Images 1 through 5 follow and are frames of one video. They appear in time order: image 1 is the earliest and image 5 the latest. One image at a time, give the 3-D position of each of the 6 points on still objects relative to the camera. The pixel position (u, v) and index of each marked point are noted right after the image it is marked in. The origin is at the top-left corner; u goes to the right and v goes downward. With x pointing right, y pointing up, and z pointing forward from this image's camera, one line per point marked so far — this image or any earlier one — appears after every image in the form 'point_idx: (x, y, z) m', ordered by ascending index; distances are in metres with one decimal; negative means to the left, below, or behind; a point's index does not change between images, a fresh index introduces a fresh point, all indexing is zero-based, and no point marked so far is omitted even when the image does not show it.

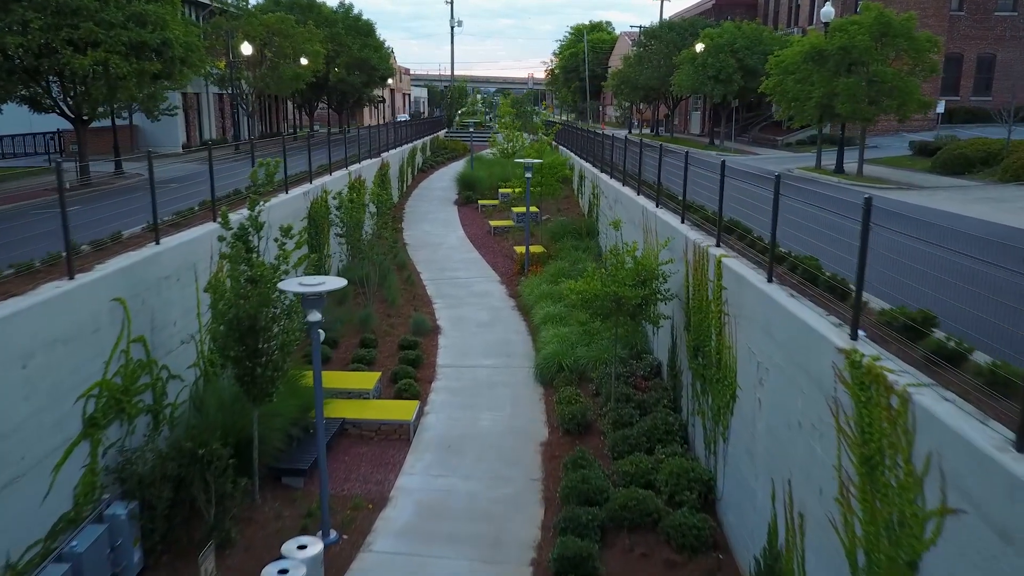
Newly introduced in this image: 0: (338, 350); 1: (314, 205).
0: (-2.4, -0.9, +10.5) m
1: (-3.1, +1.3, +11.9) m
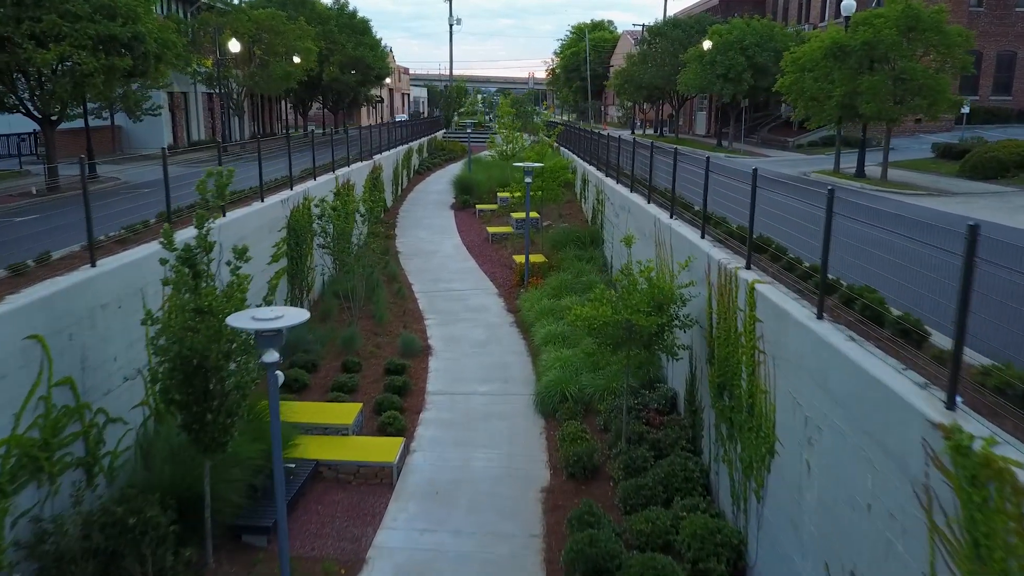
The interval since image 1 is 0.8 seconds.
0: (-2.4, -1.1, +9.5) m
1: (-3.1, +1.1, +10.9) m
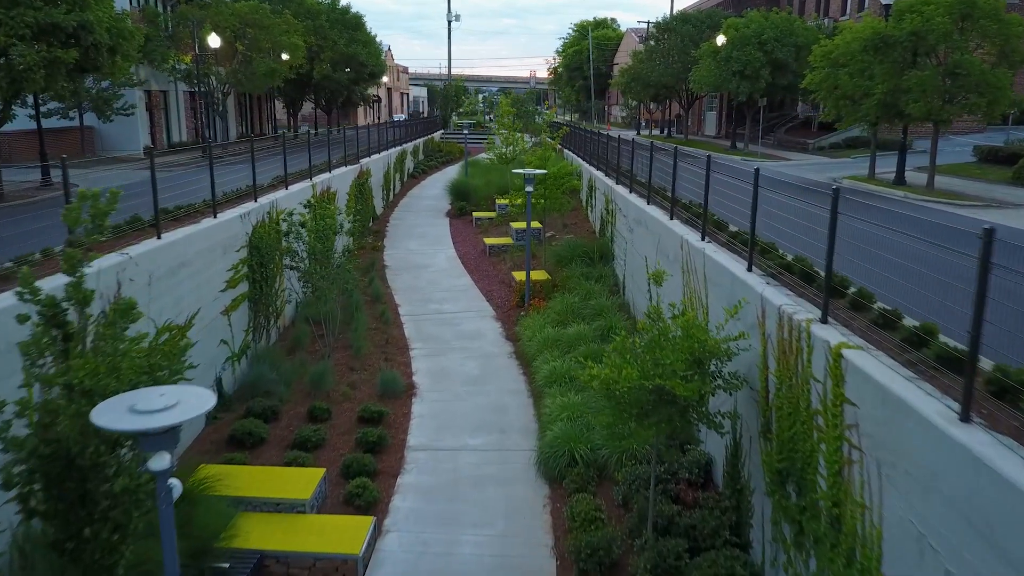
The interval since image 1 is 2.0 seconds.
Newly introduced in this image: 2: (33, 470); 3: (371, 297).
0: (-2.5, -1.4, +8.0) m
1: (-3.2, +0.7, +9.4) m
2: (-2.4, -0.9, +3.8) m
3: (-2.3, -0.1, +12.2) m
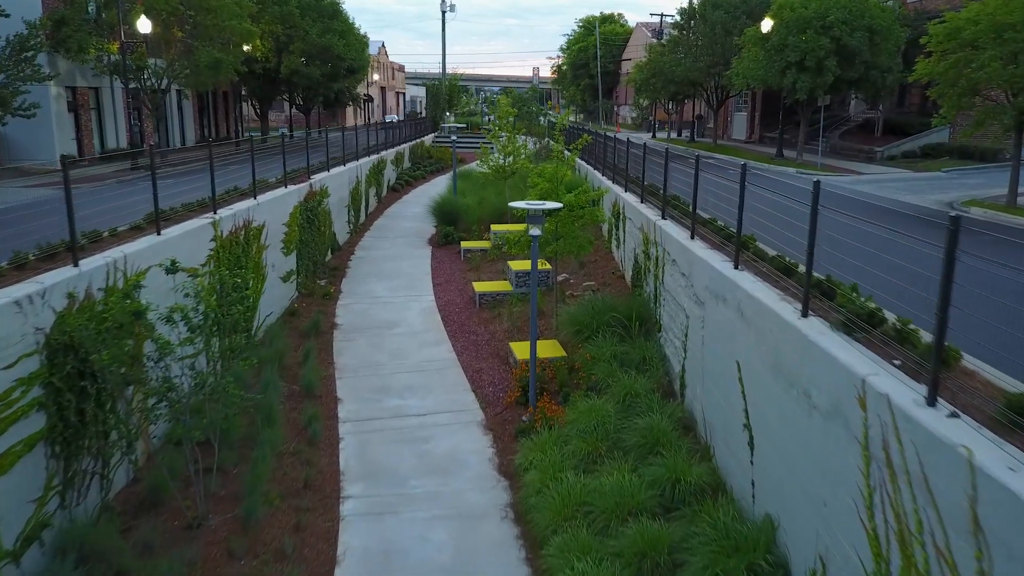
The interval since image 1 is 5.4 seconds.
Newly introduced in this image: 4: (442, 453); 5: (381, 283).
0: (-2.5, -2.4, +4.1) m
1: (-3.2, -0.2, +5.5) m
2: (-2.4, -1.8, -0.1) m
3: (-2.3, -1.1, +8.3) m
4: (-0.6, -1.5, +7.1) m
5: (-2.1, +0.1, +12.3) m
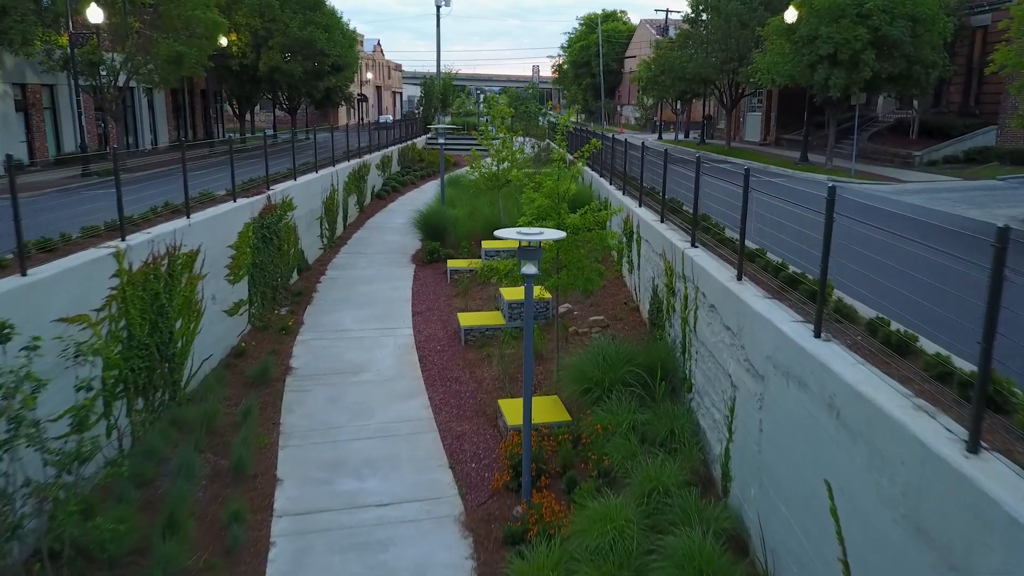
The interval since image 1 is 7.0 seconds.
0: (-2.6, -2.8, +2.2) m
1: (-3.3, -0.6, +3.7) m
2: (-2.5, -2.2, -1.9) m
3: (-2.4, -1.5, +6.5) m
4: (-0.7, -1.9, +5.3) m
5: (-2.2, -0.3, +10.5) m
